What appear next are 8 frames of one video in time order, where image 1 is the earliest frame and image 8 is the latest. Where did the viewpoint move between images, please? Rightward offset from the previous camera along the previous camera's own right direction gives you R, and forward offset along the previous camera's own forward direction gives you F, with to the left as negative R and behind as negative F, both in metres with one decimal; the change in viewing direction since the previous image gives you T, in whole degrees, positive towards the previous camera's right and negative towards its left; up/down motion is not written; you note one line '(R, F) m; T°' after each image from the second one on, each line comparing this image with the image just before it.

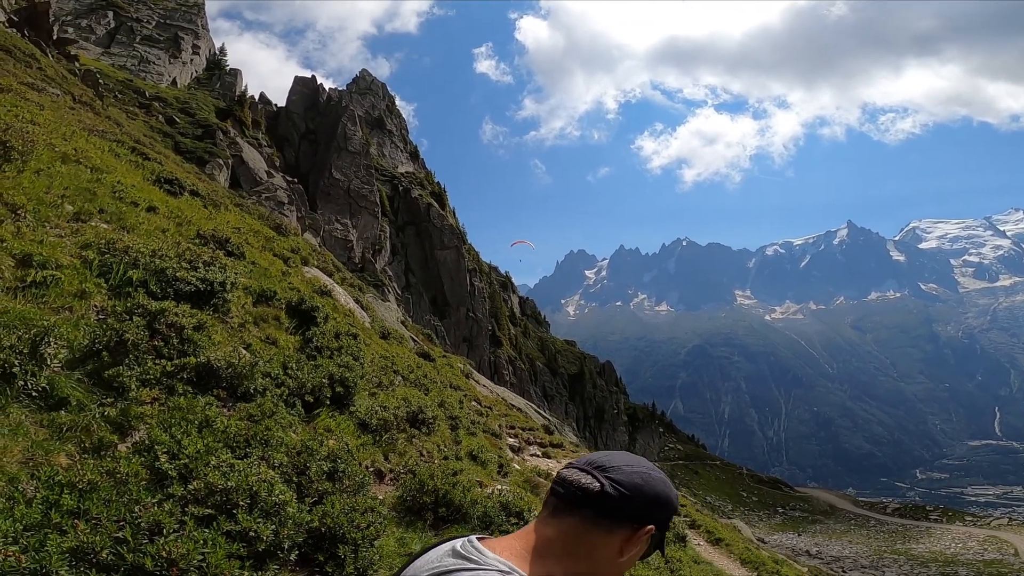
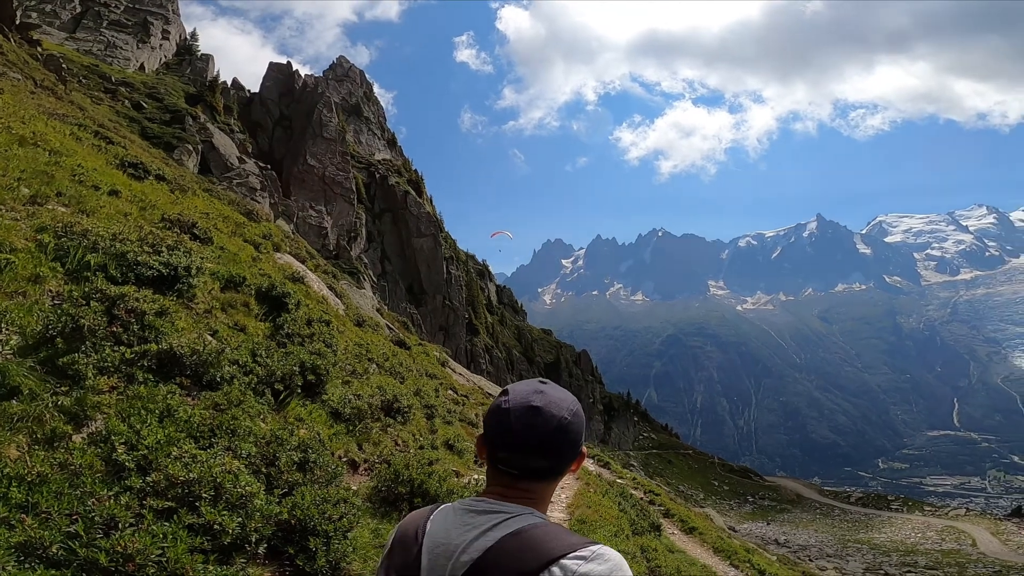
(0.0, +0.1) m; +2°
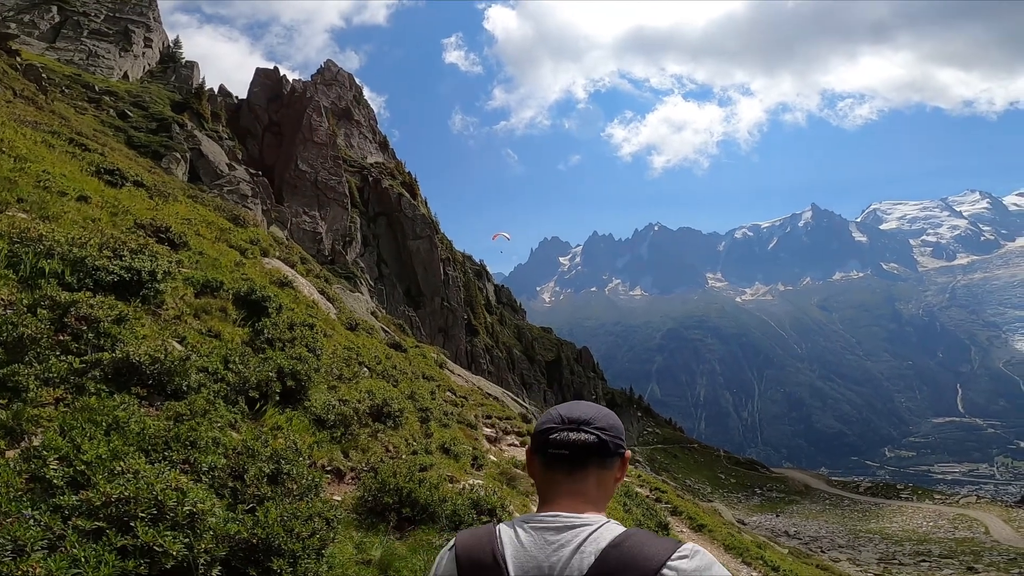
(+0.1, +0.4) m; 0°
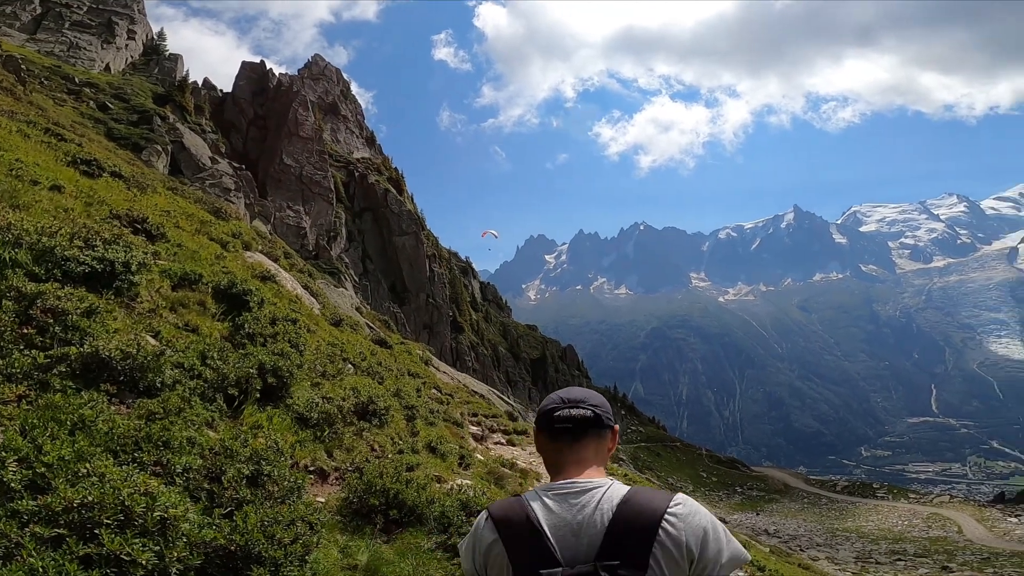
(-0.1, +0.2) m; +2°
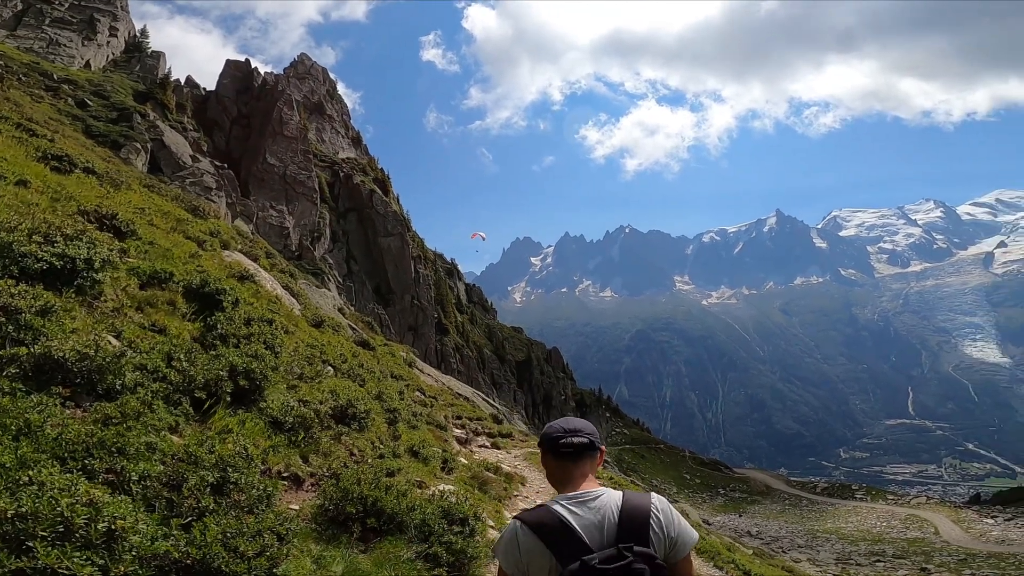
(0.0, +0.2) m; +2°
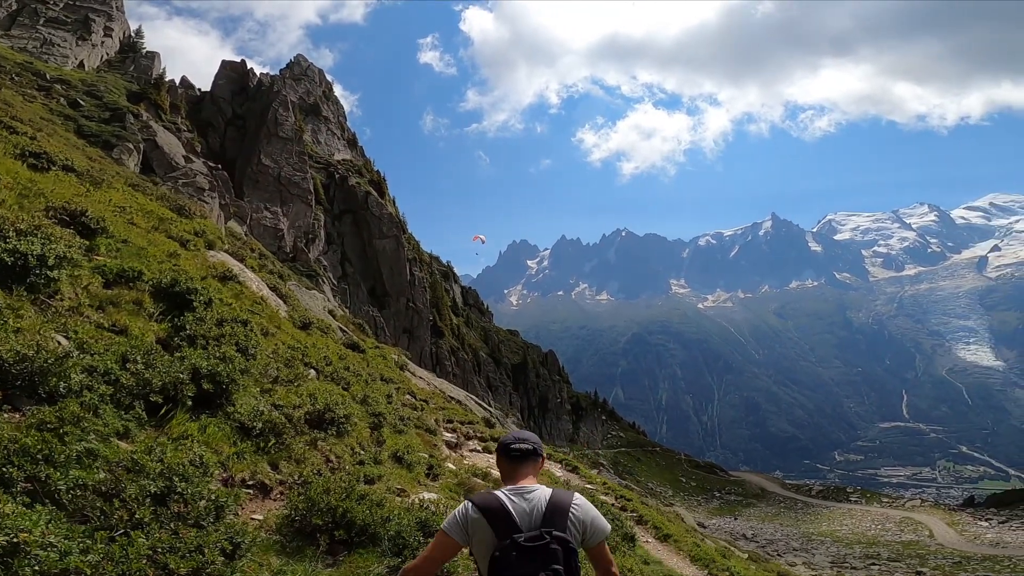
(+0.1, +0.3) m; 0°
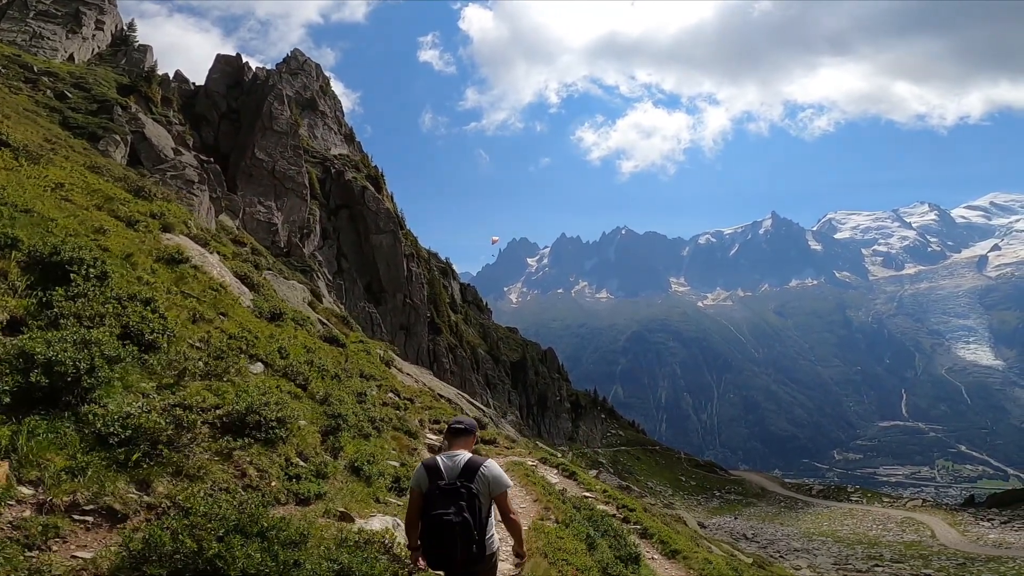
(+0.3, +1.5) m; 0°
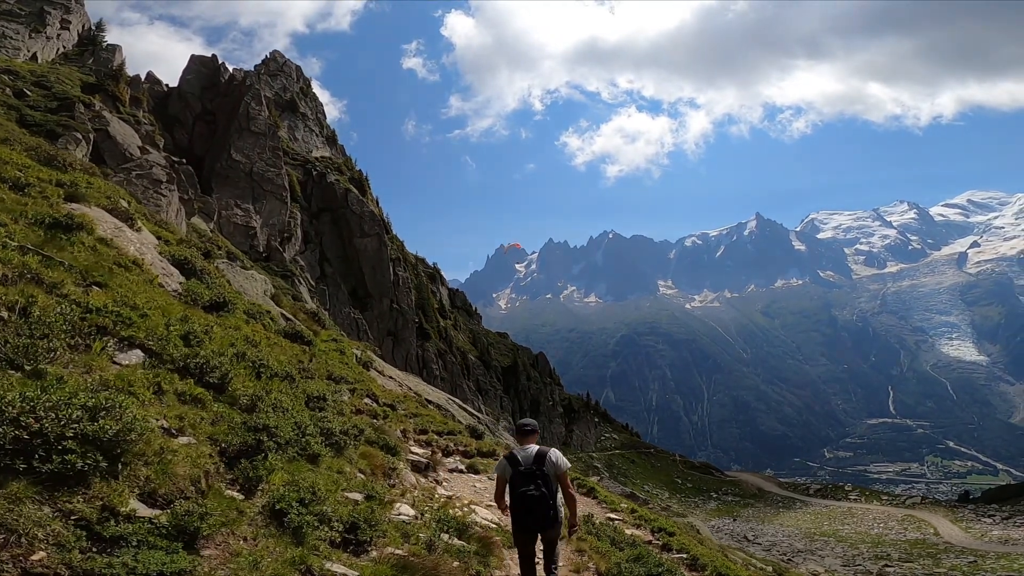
(-0.3, +2.8) m; +1°
